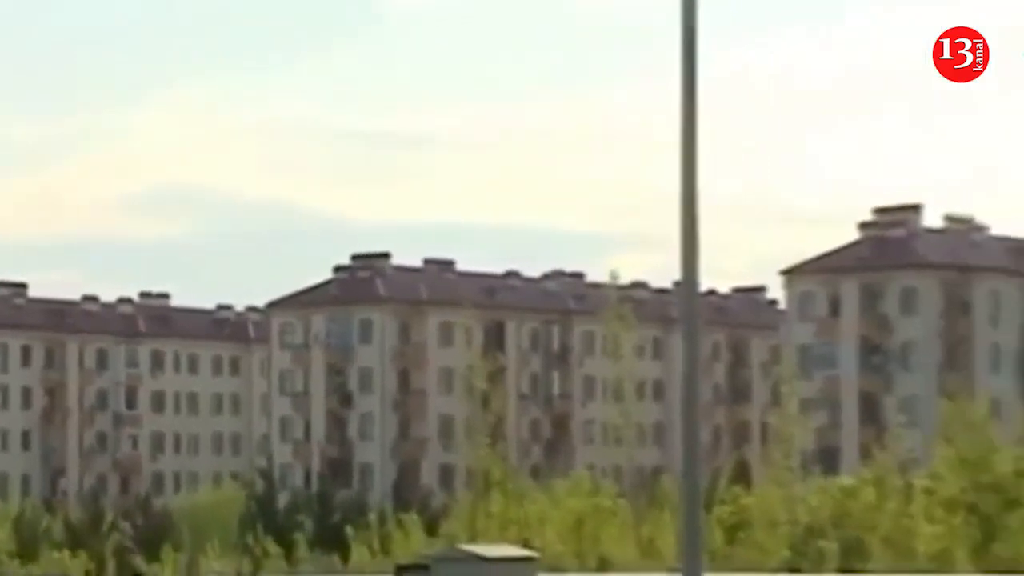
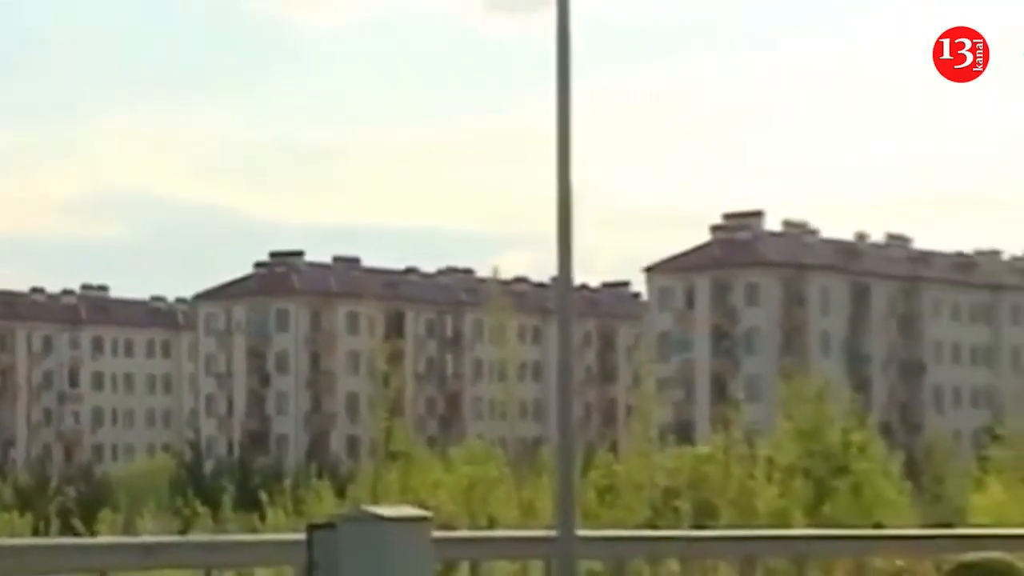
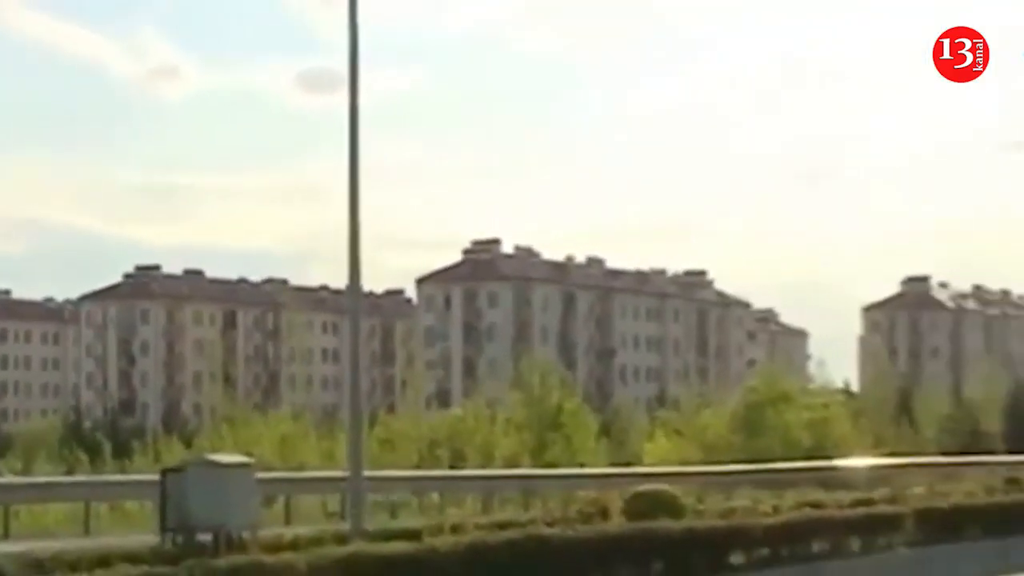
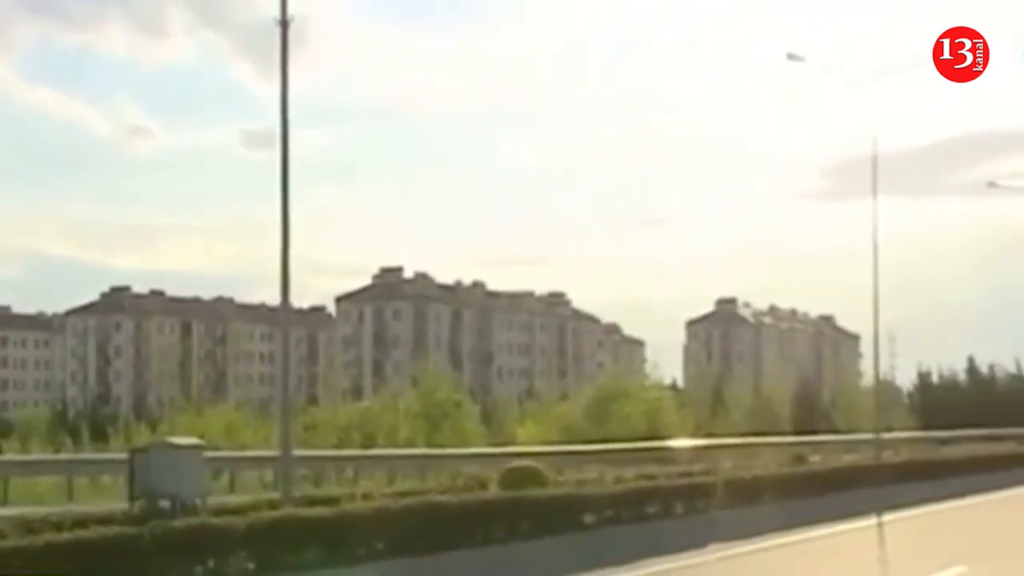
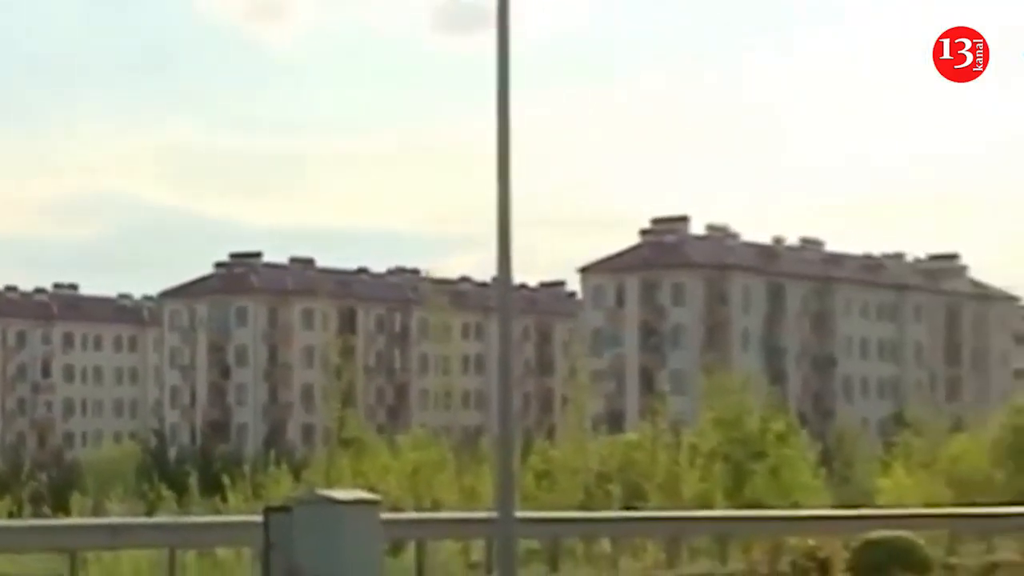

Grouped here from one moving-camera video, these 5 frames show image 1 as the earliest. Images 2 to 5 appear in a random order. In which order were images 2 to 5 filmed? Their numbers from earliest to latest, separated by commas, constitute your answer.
2, 5, 3, 4
